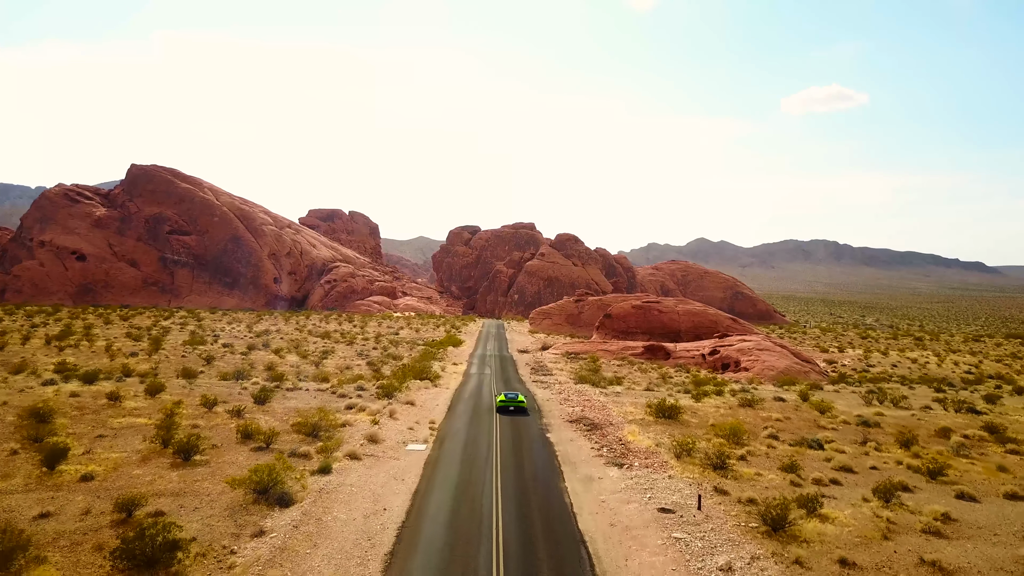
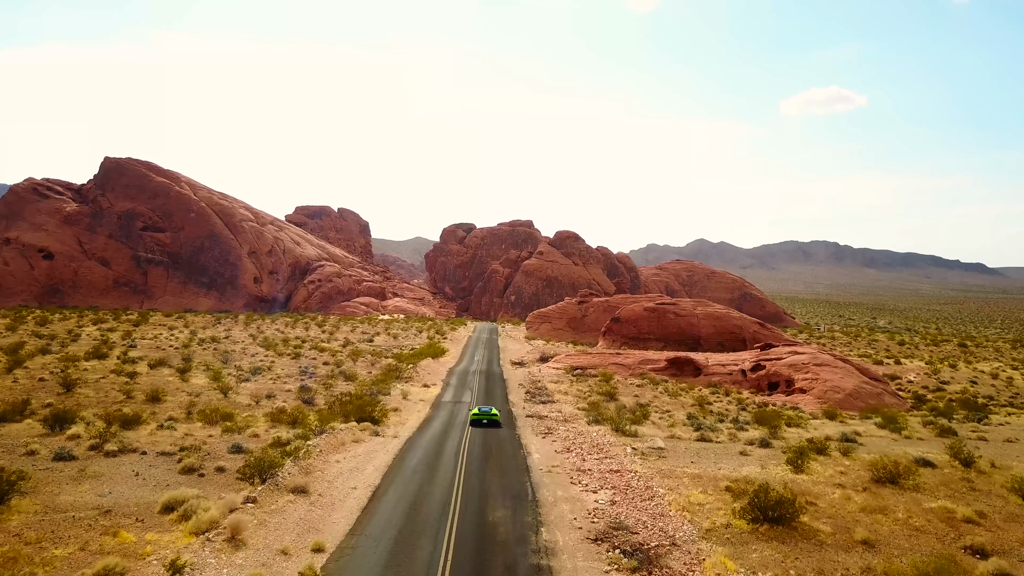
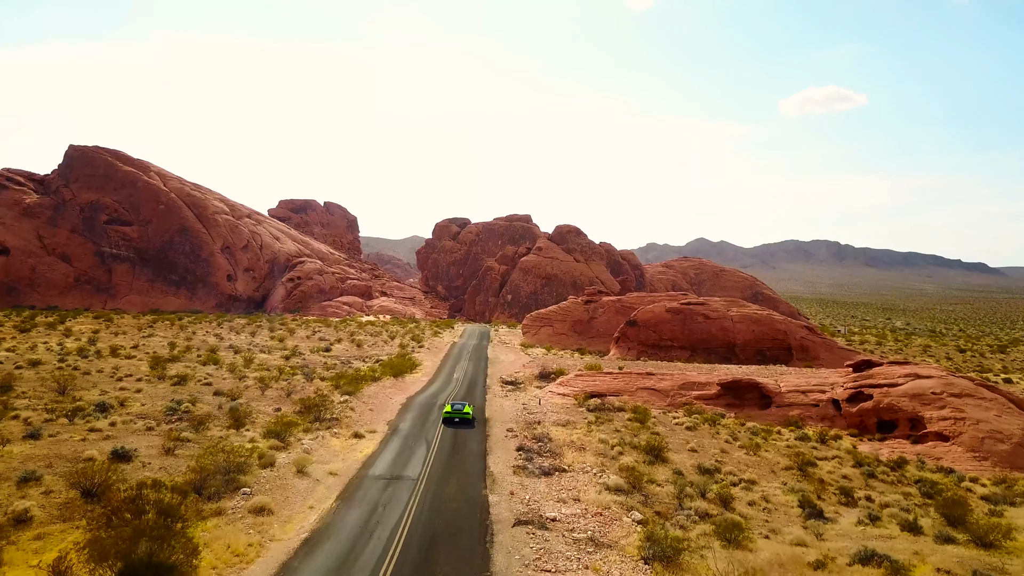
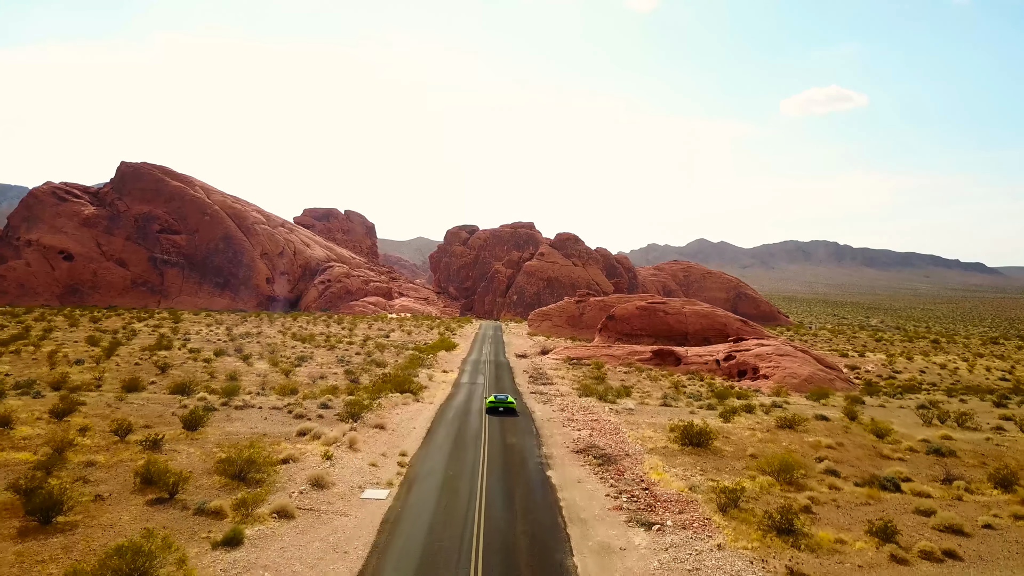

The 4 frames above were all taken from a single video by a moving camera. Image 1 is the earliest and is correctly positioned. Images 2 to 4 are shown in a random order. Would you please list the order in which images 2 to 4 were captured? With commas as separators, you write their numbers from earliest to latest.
4, 2, 3
